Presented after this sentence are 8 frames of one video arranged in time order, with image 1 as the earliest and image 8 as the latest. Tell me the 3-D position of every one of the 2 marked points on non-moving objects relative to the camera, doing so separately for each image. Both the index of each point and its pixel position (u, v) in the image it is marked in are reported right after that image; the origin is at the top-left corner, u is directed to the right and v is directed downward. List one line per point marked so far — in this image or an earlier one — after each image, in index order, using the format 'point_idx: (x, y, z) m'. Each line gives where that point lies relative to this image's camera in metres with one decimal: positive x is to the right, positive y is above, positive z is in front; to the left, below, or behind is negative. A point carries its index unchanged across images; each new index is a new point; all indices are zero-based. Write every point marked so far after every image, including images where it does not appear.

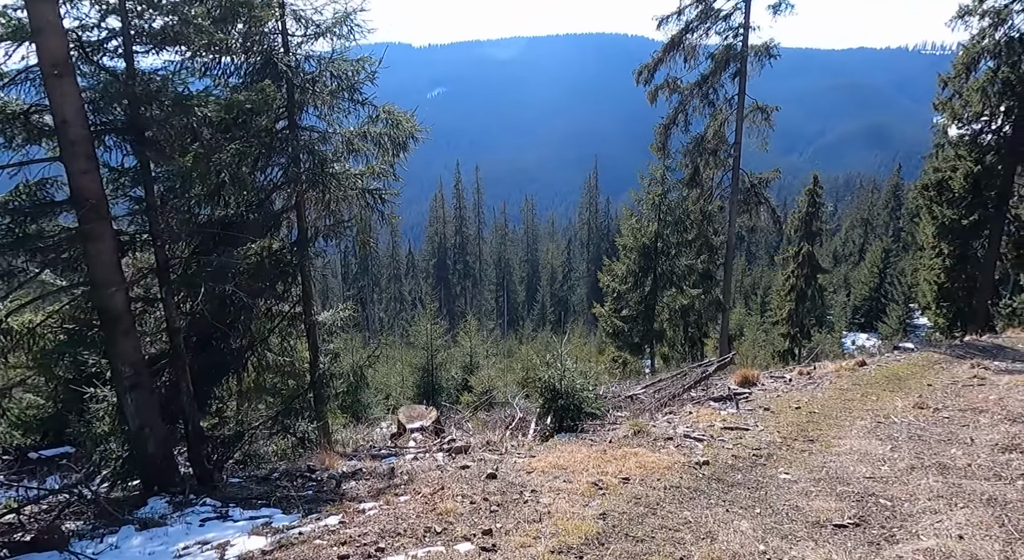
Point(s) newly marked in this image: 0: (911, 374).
0: (+5.8, -1.3, +11.1) m
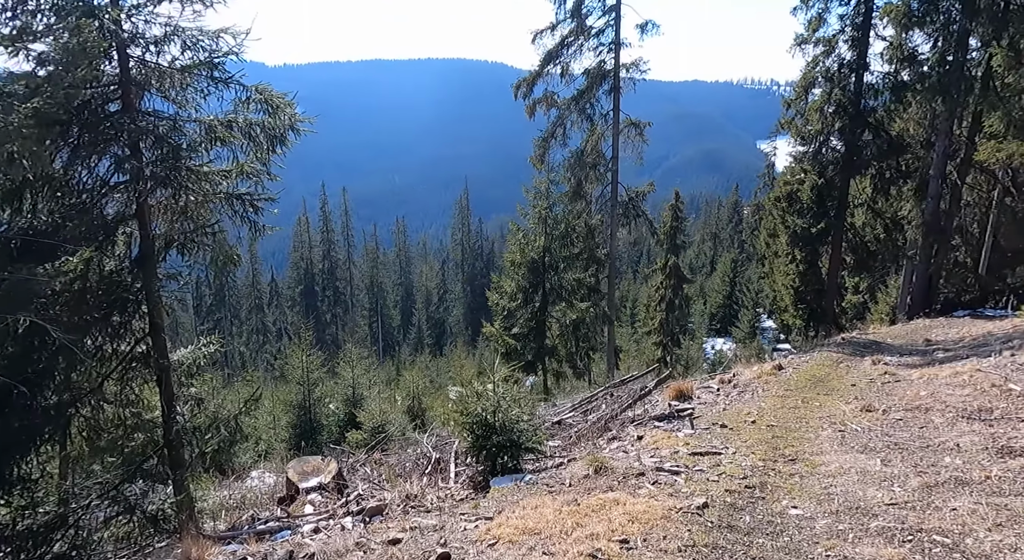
0: (+4.4, -1.3, +10.7) m
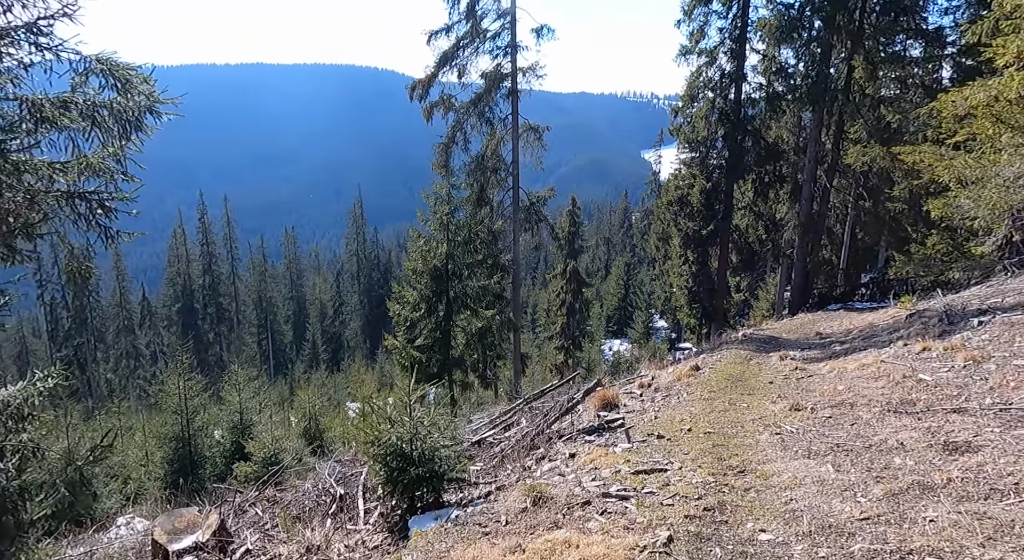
0: (+3.1, -1.3, +10.6) m
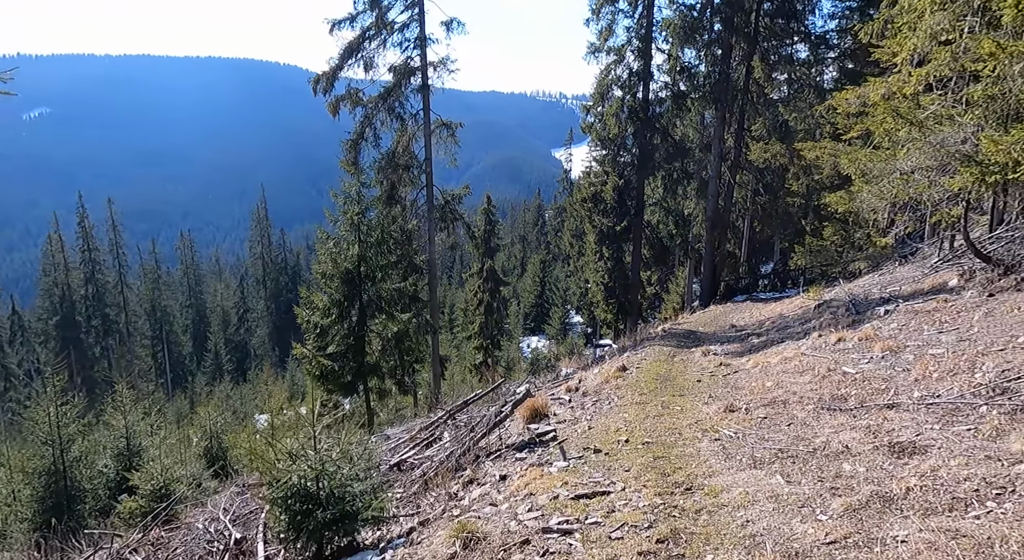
0: (+2.1, -1.2, +10.3) m
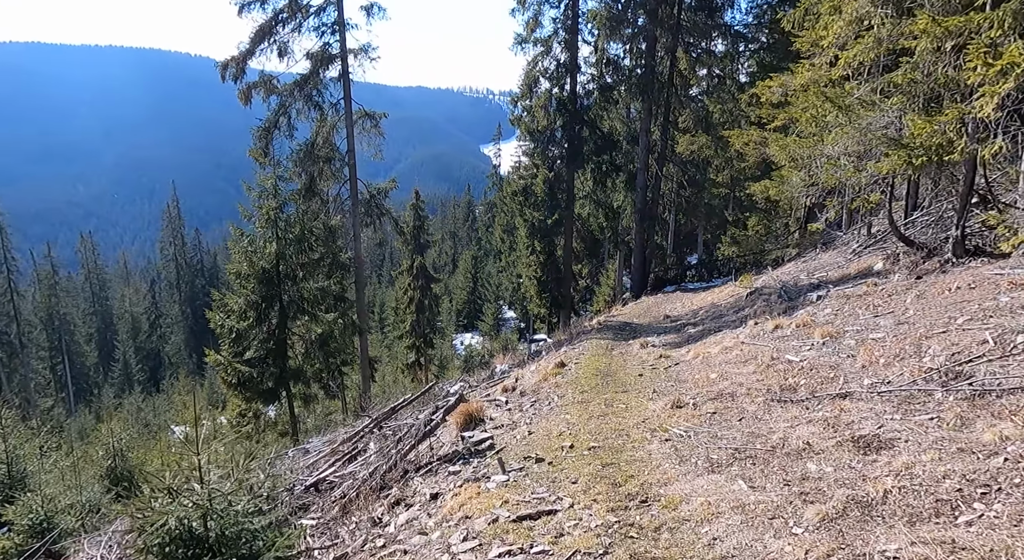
0: (+1.2, -1.1, +9.9) m
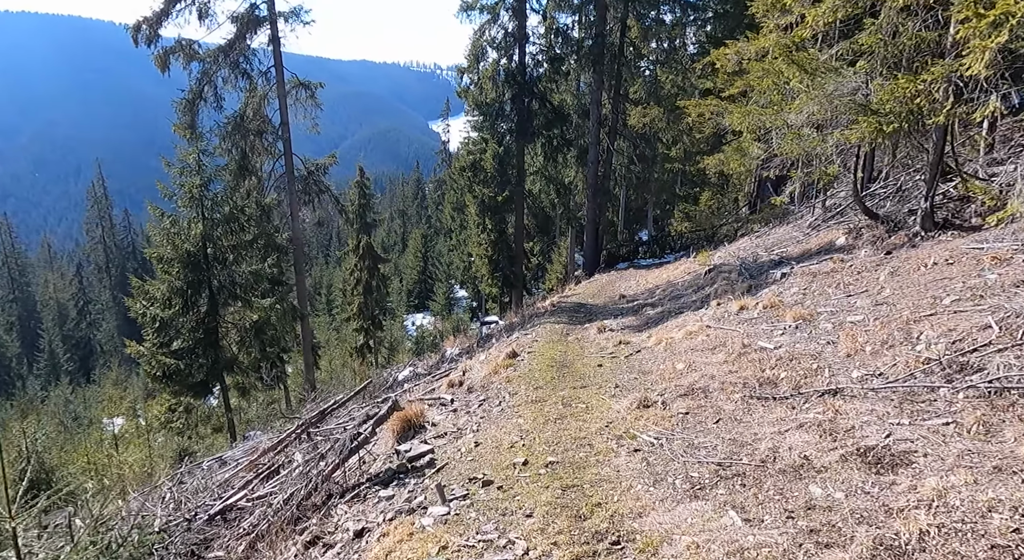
0: (+0.6, -0.9, +9.1) m
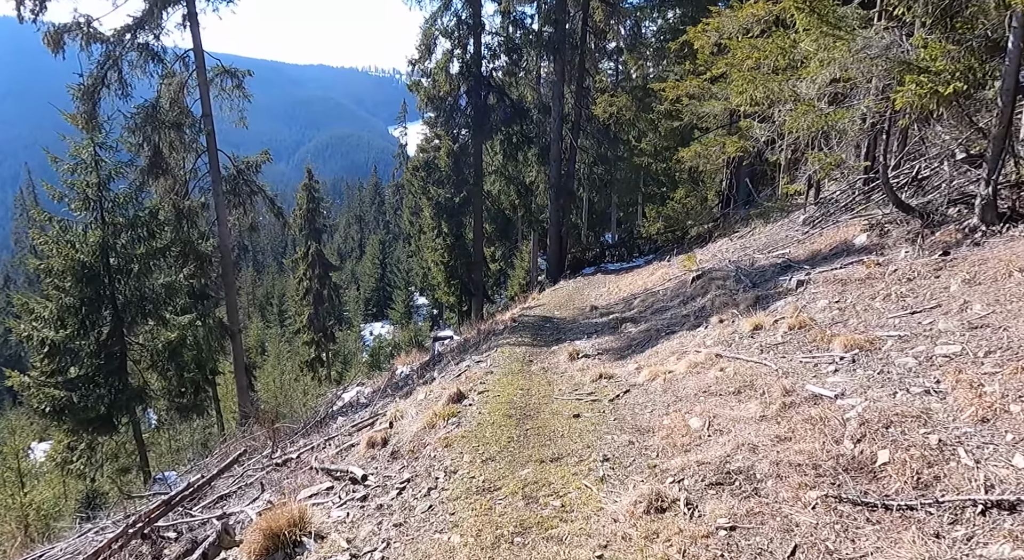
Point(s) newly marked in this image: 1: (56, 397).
0: (+0.1, -1.0, +6.9) m
1: (-8.2, -2.1, +13.9) m
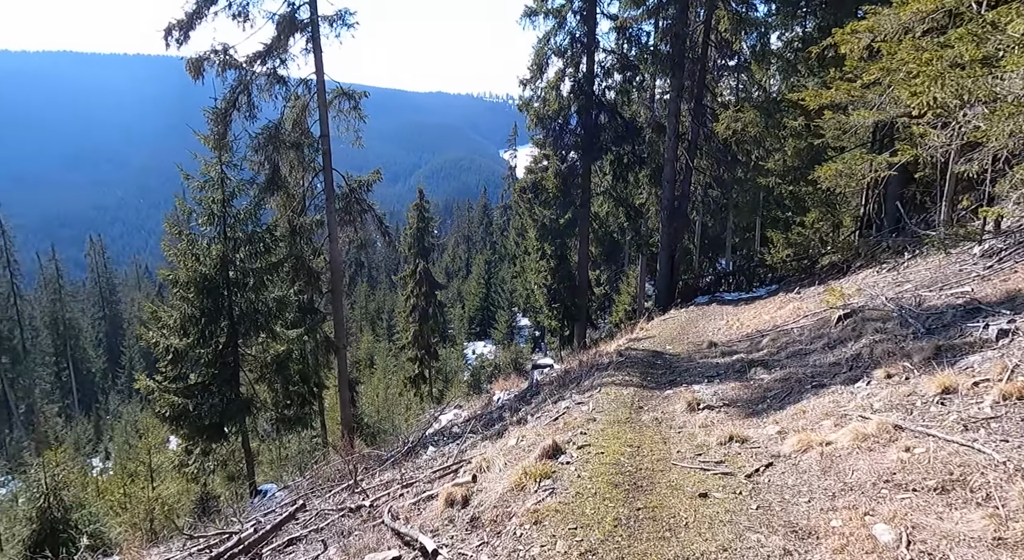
0: (+0.8, -1.3, +5.5) m
1: (-6.4, -2.3, +13.6) m
